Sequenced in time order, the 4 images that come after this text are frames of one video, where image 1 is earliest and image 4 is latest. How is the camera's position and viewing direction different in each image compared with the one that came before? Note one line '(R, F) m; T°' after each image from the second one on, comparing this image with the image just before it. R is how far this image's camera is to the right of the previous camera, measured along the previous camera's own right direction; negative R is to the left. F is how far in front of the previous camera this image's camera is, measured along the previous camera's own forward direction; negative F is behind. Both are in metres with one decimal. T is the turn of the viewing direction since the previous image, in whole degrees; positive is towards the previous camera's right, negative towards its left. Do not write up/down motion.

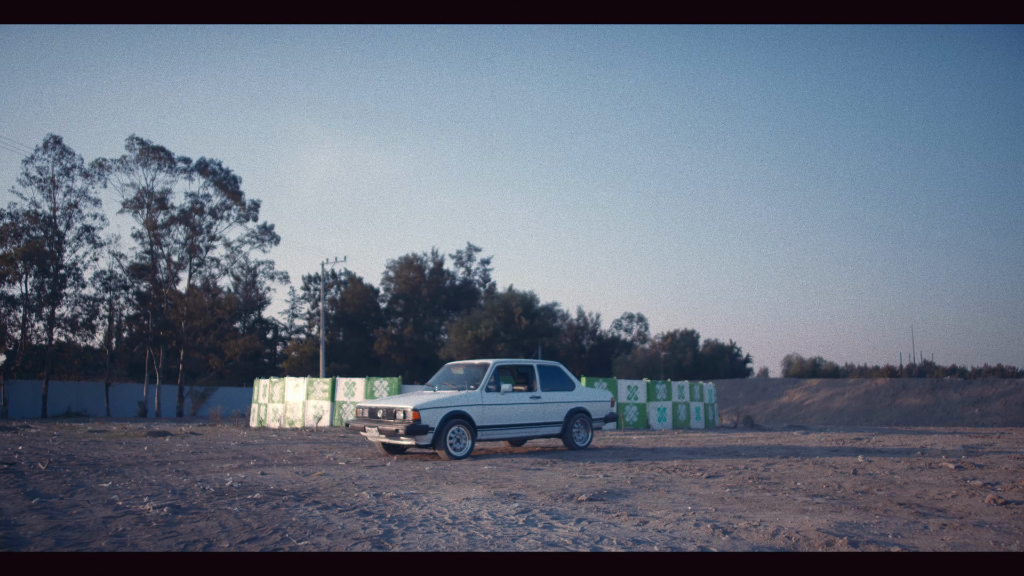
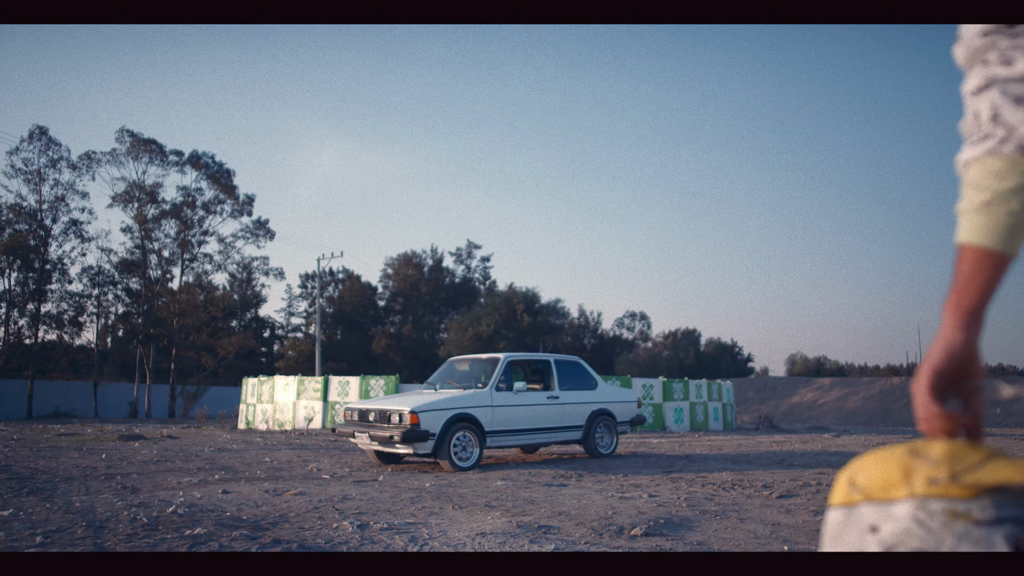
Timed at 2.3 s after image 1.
(-0.2, +1.9) m; 0°
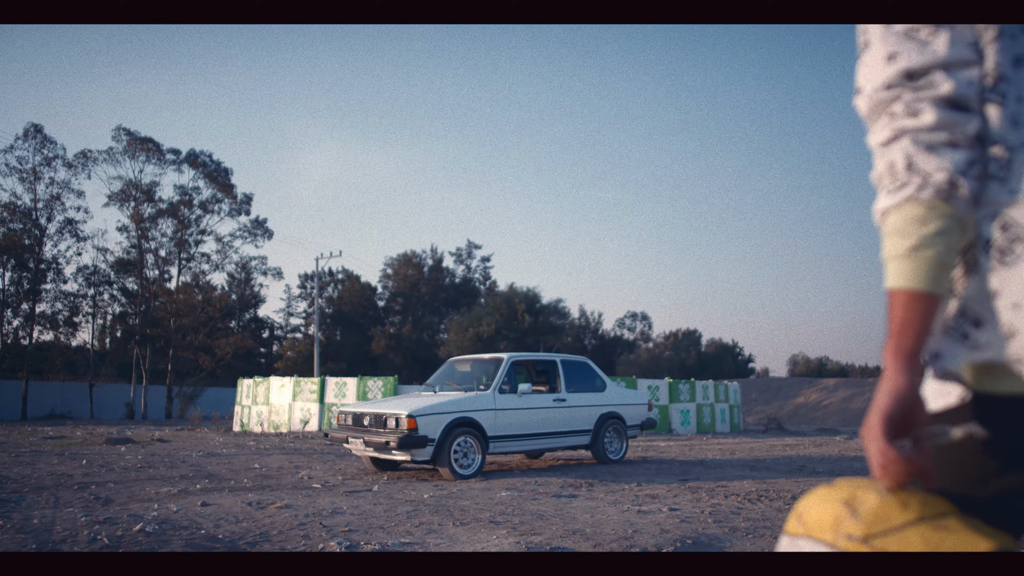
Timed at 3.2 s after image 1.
(-0.1, +0.7) m; 0°
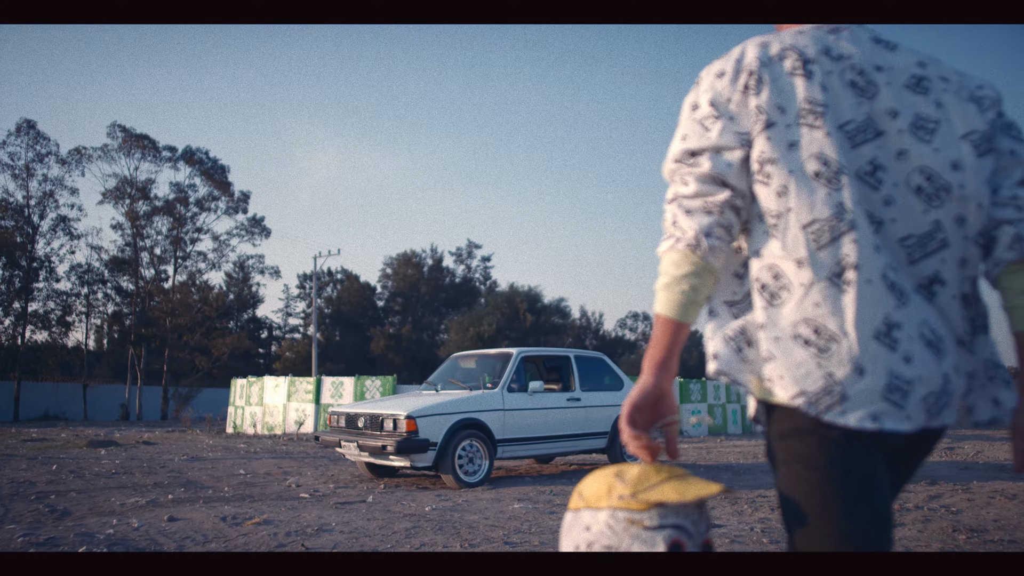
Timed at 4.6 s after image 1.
(-0.1, +1.0) m; 0°
